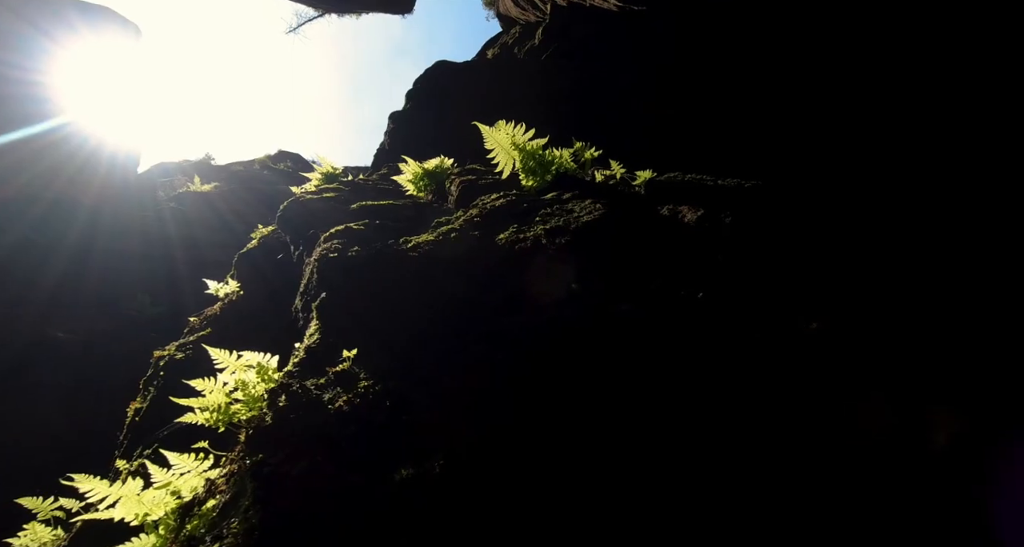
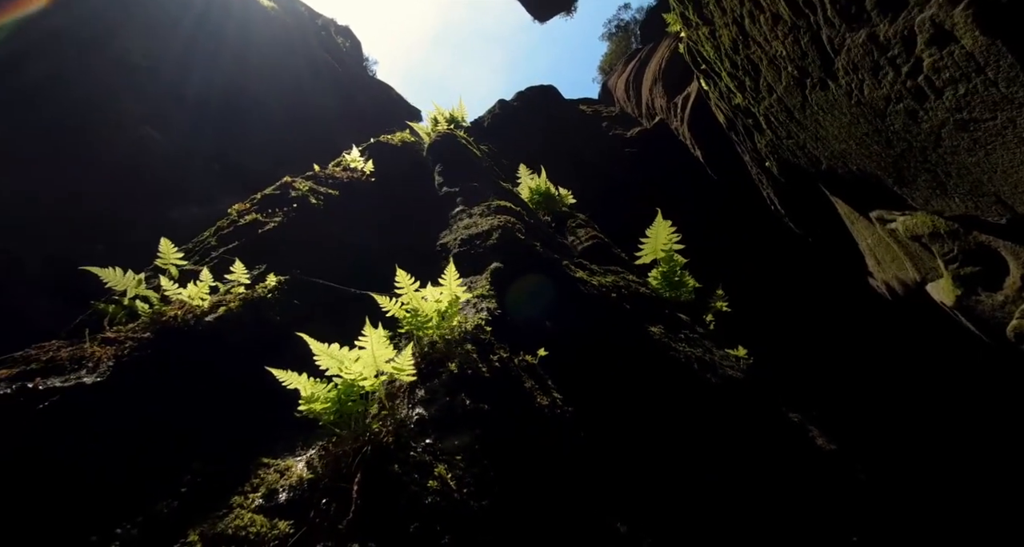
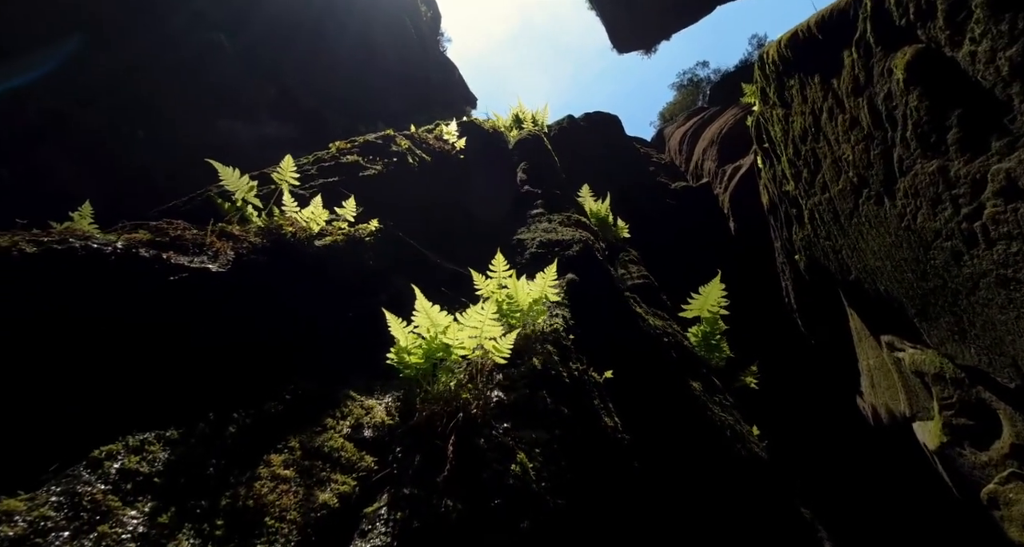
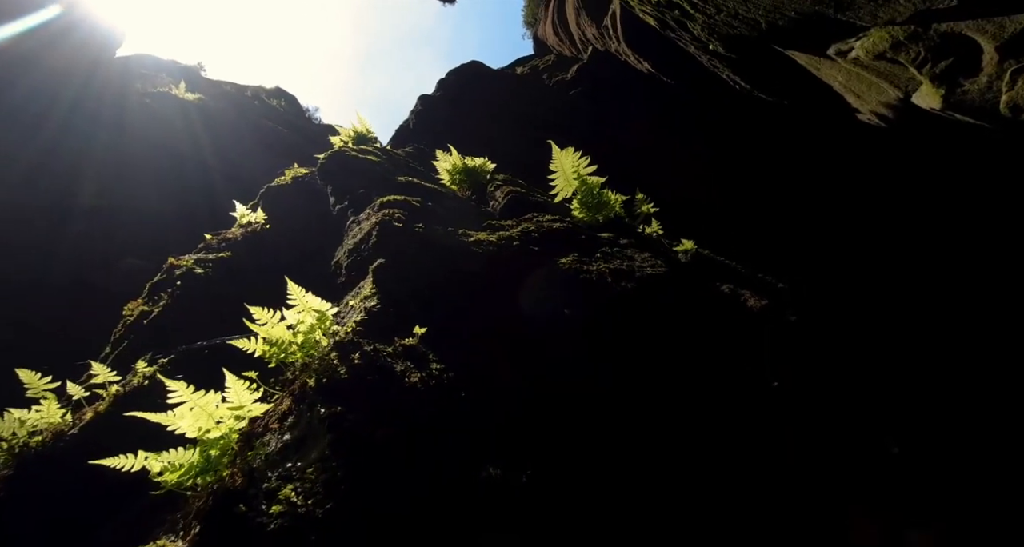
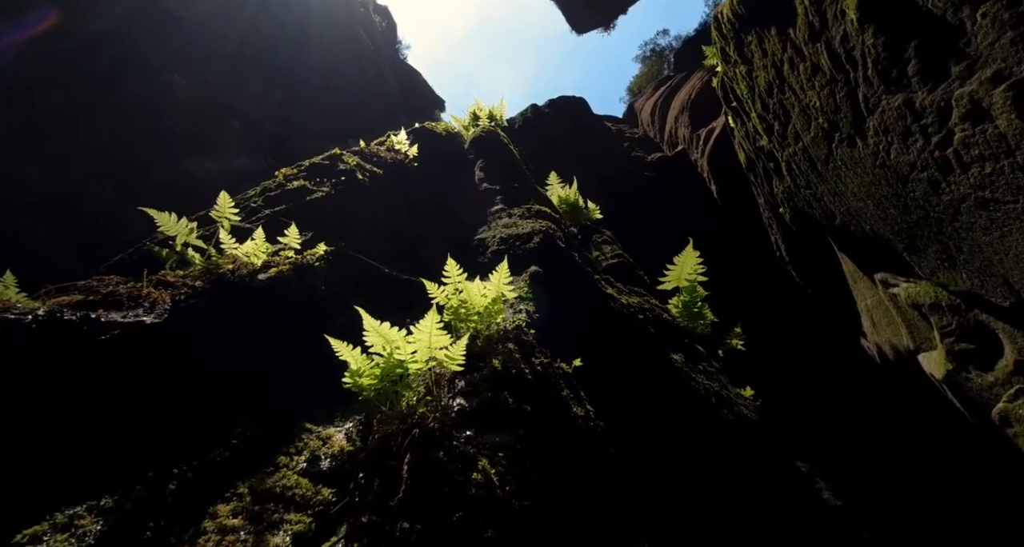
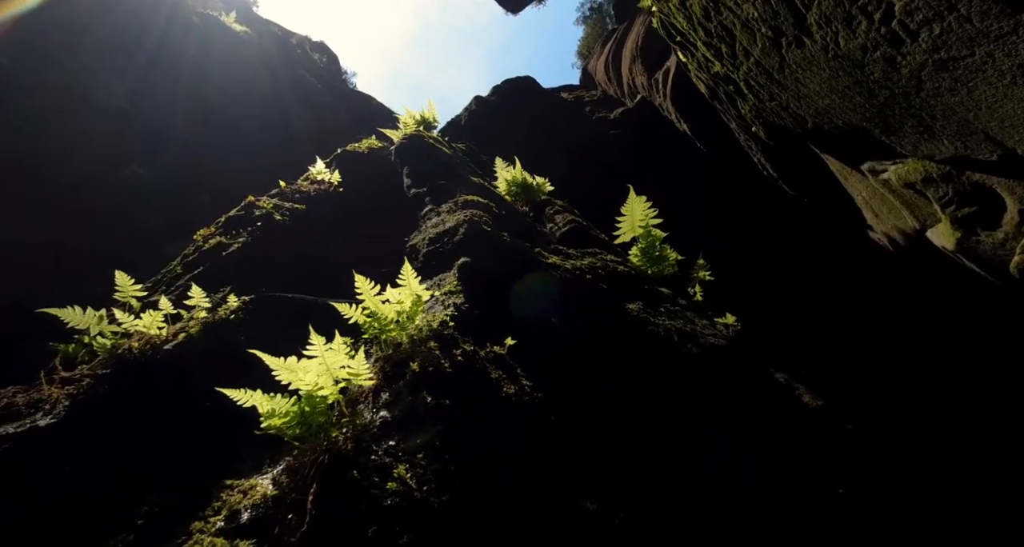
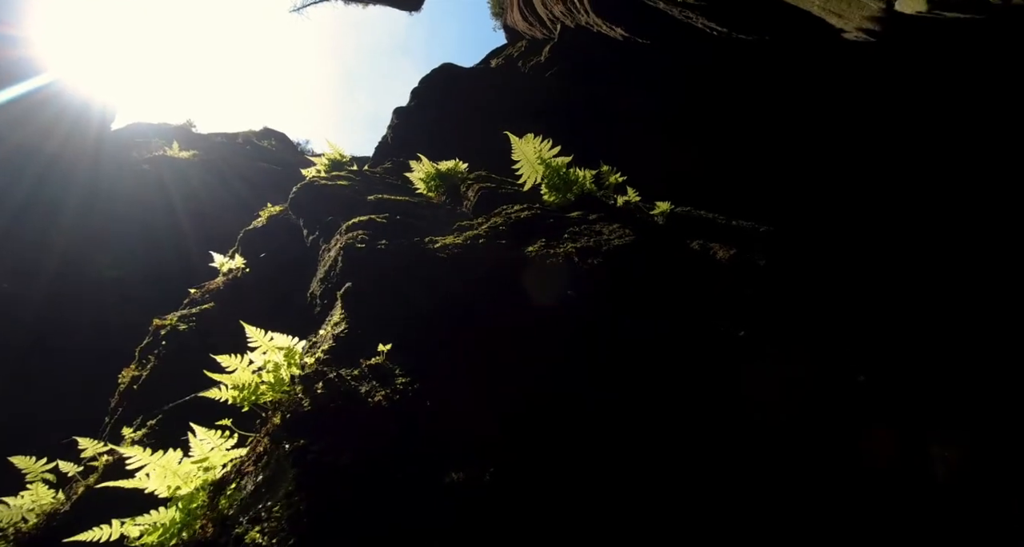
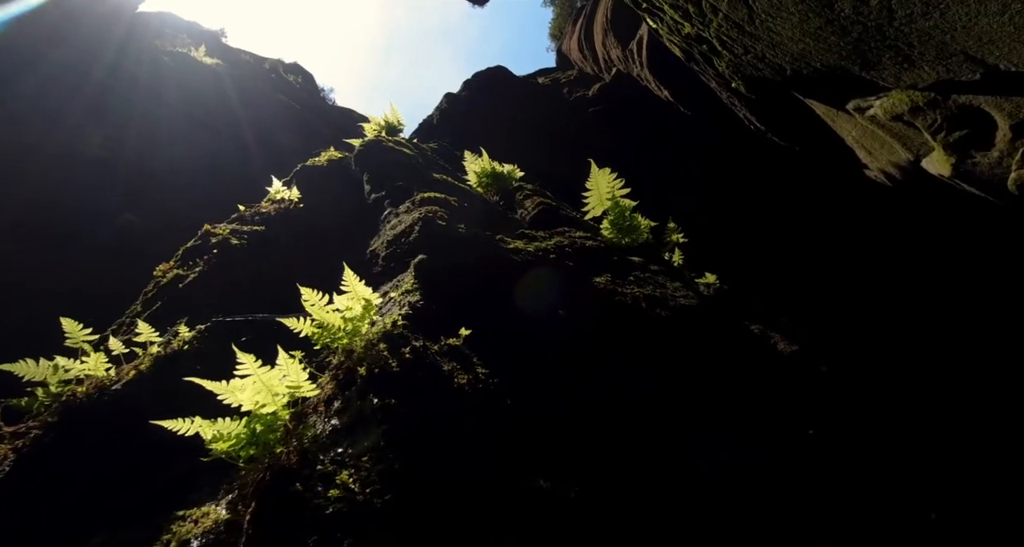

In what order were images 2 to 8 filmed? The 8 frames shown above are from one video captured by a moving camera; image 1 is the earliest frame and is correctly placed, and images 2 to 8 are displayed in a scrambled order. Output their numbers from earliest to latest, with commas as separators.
7, 4, 8, 6, 2, 5, 3
